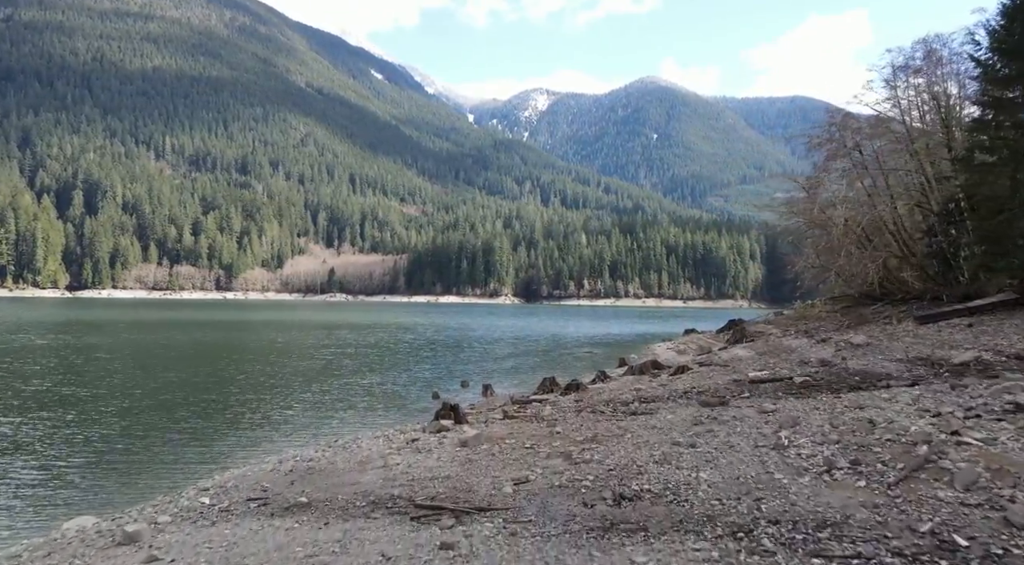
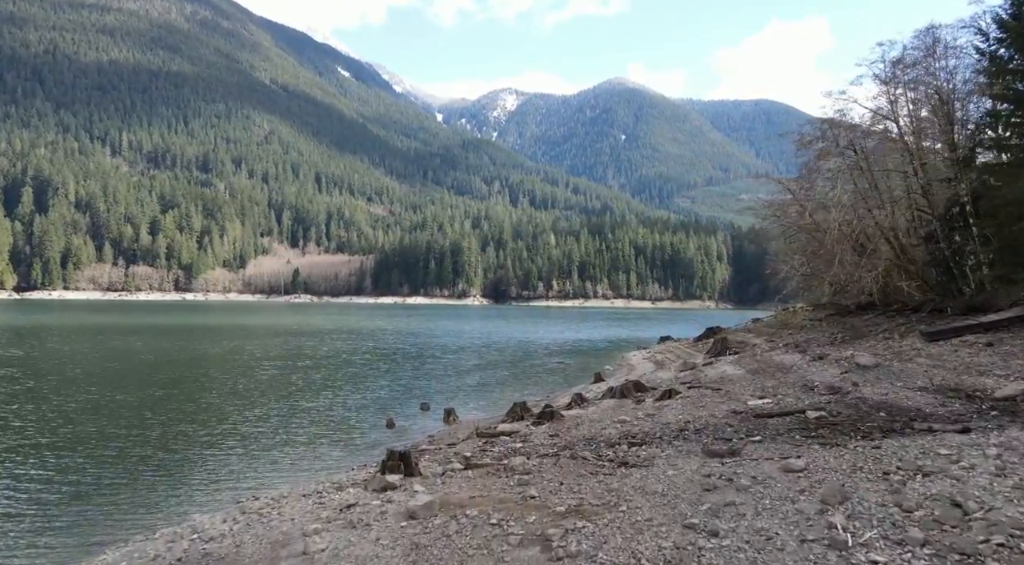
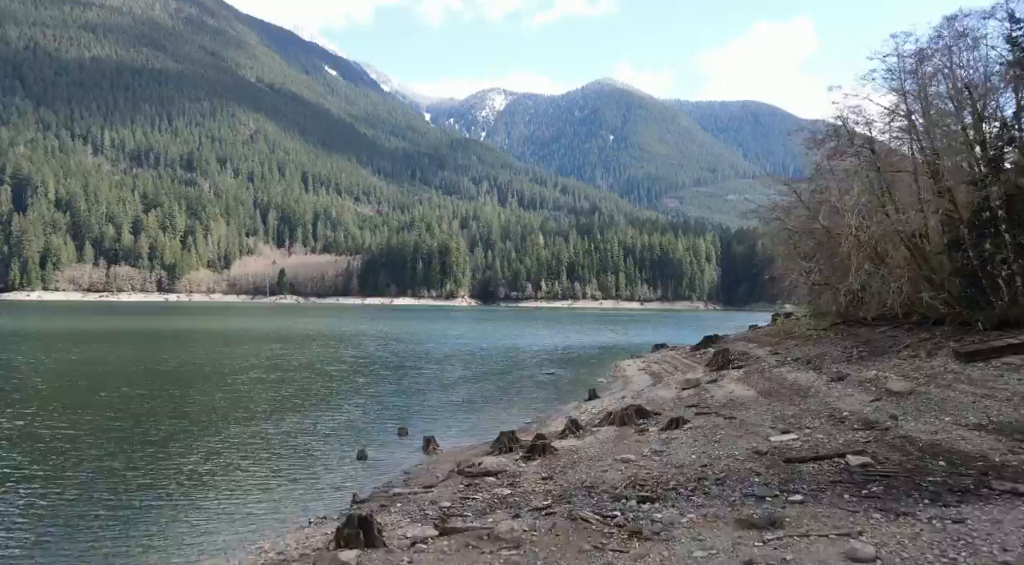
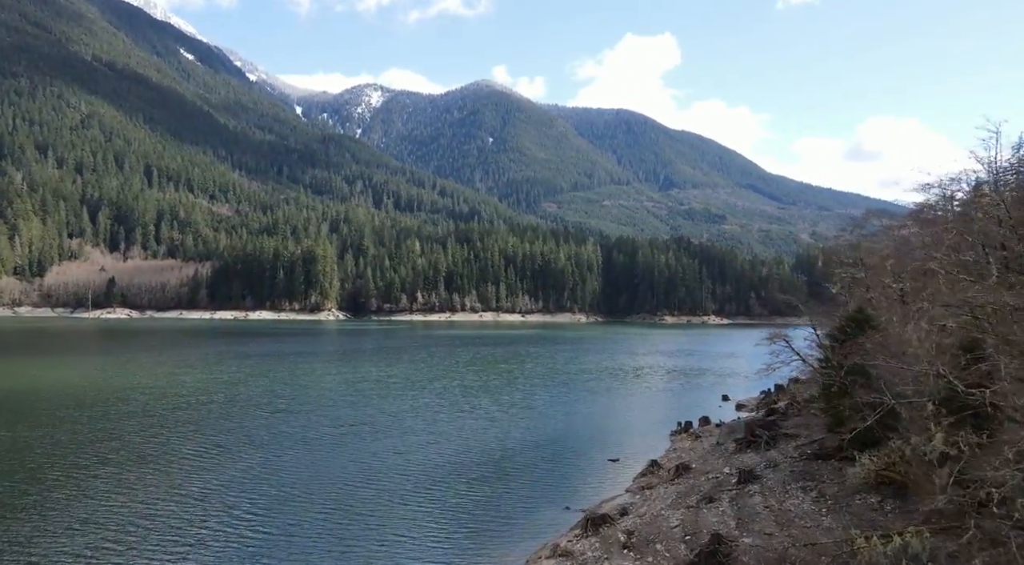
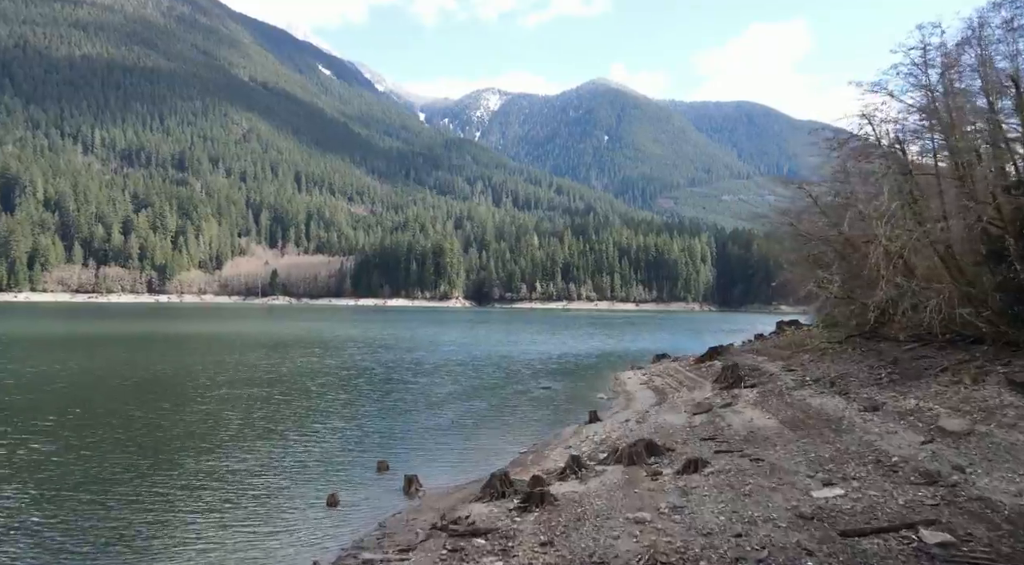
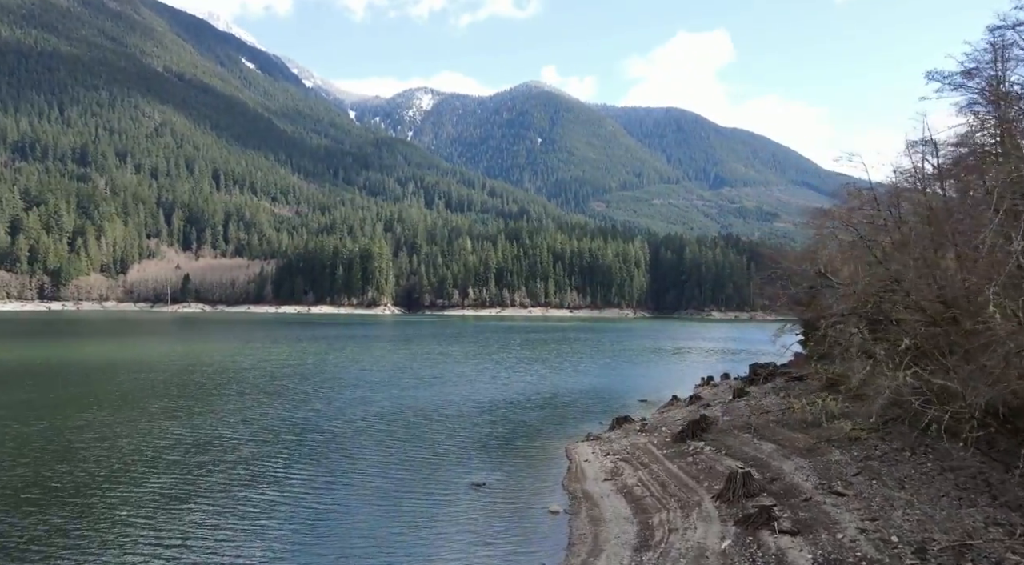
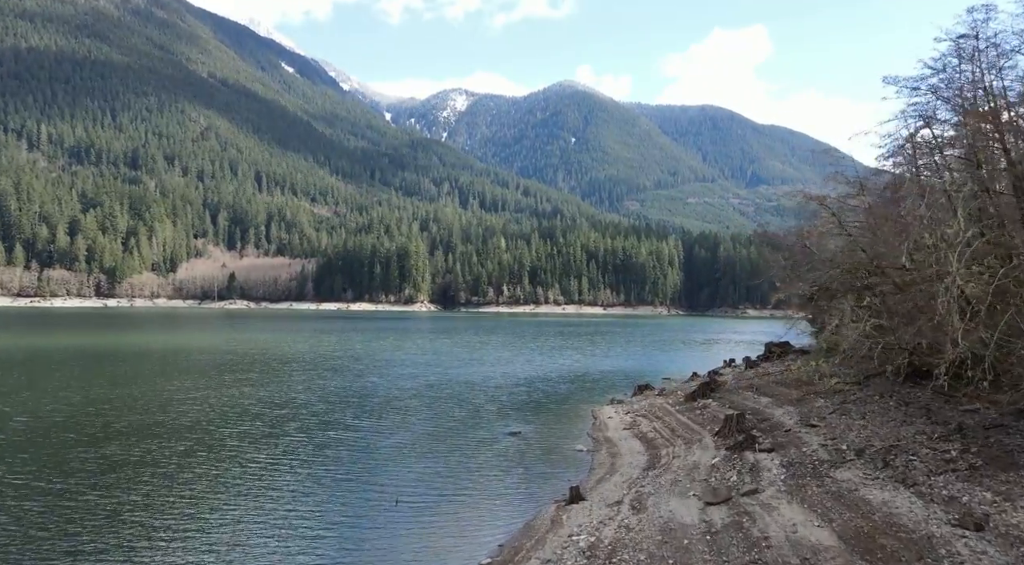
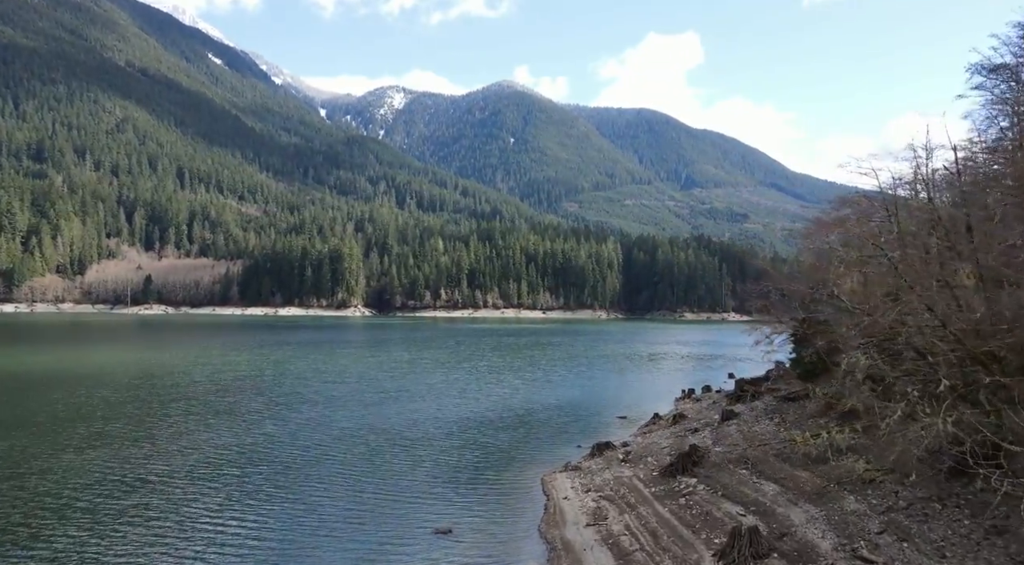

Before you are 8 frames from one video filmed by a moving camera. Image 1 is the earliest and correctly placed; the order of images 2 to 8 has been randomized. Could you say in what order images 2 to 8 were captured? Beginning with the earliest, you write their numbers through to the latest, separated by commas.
2, 3, 5, 7, 6, 8, 4
